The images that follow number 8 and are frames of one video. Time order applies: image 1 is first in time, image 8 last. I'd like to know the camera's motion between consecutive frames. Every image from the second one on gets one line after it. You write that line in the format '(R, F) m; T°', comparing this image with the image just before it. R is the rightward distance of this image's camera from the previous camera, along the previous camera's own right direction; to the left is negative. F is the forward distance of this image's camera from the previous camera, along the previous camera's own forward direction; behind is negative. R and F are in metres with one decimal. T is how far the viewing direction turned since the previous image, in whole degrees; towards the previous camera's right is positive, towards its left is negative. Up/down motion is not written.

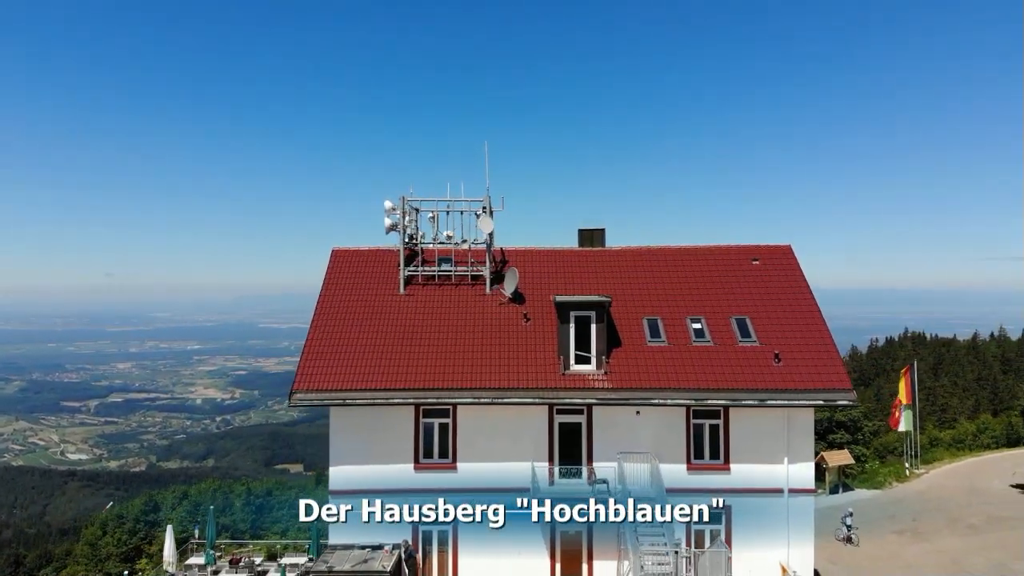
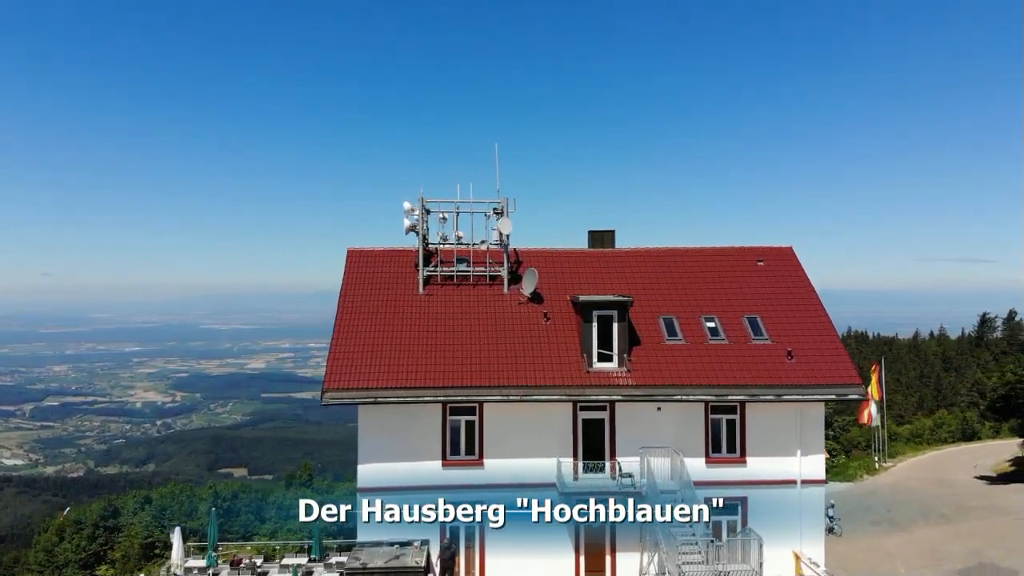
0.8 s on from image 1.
(-1.7, -0.3) m; +3°
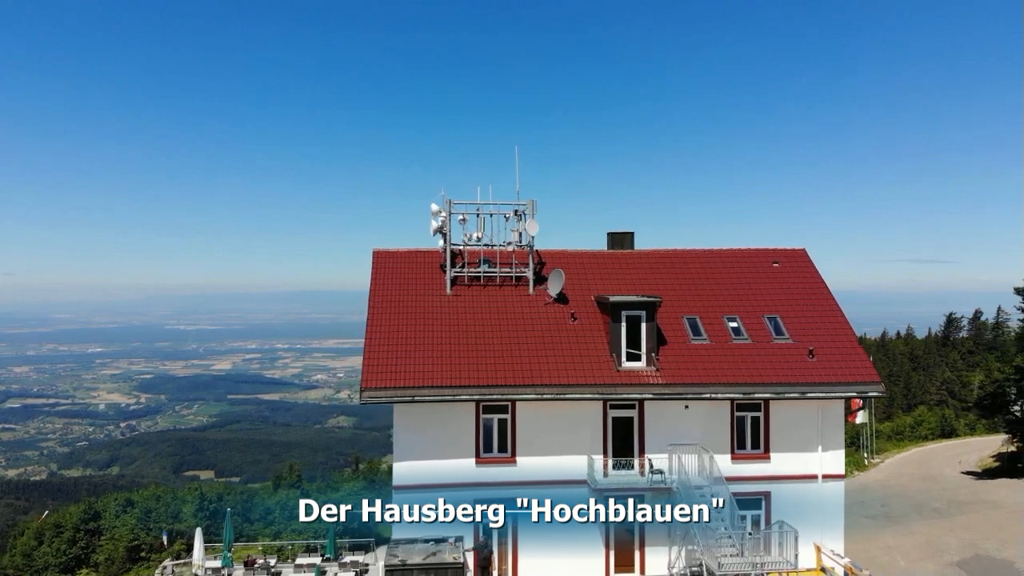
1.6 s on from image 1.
(-1.4, -0.3) m; +2°
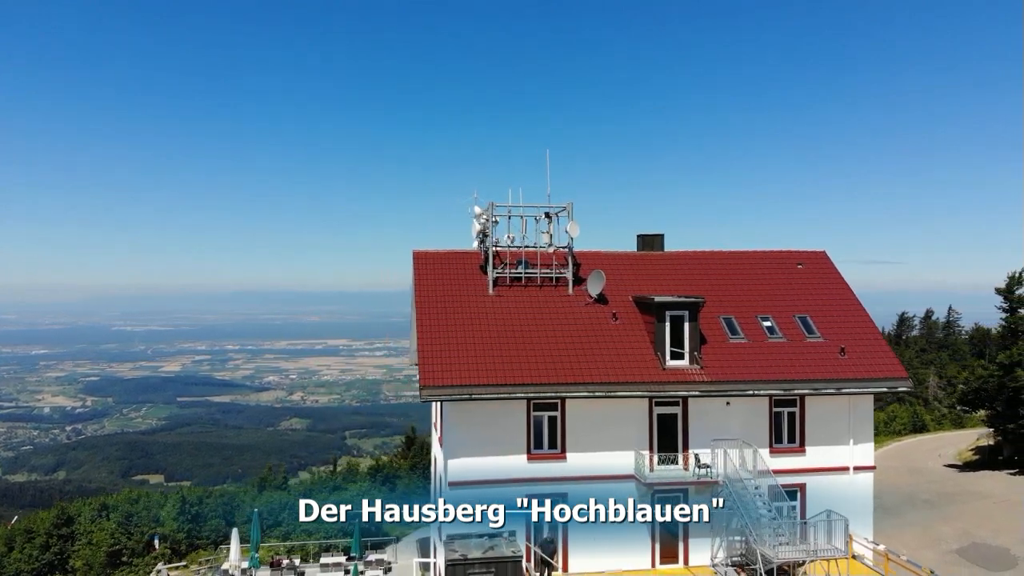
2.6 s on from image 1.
(-2.2, -0.4) m; +3°
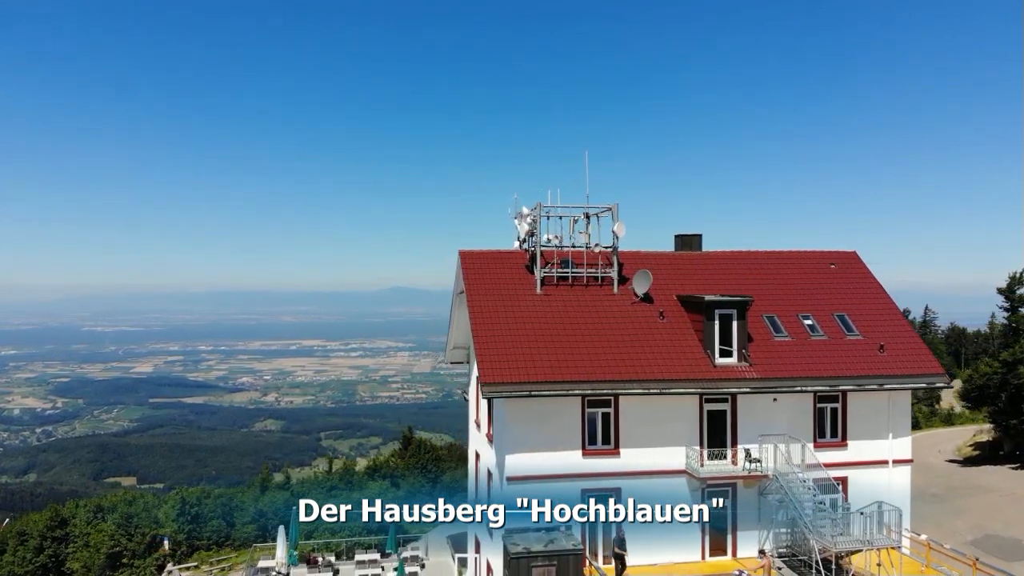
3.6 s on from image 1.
(-1.9, -0.3) m; +2°
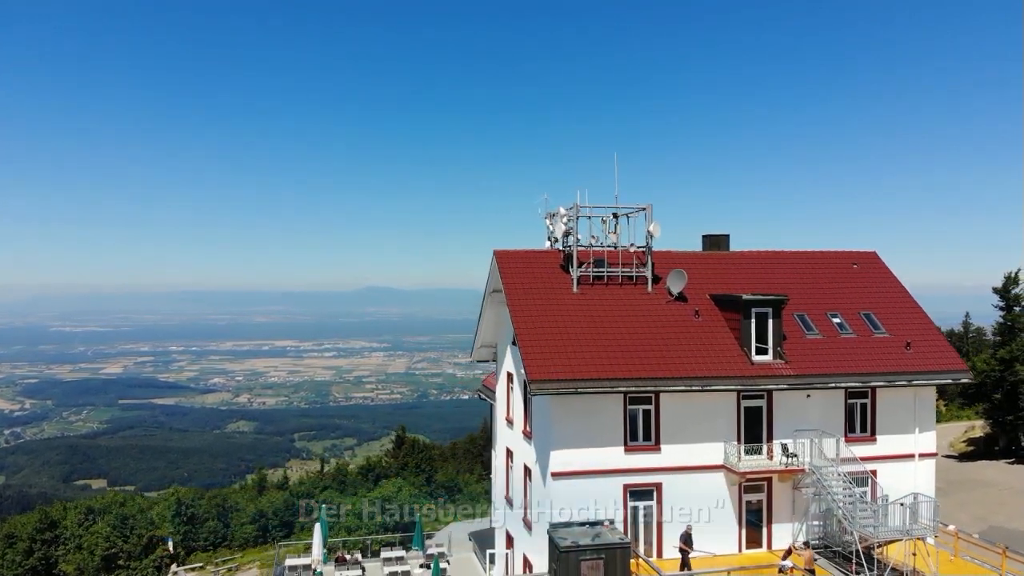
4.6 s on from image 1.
(-1.6, -0.3) m; +2°
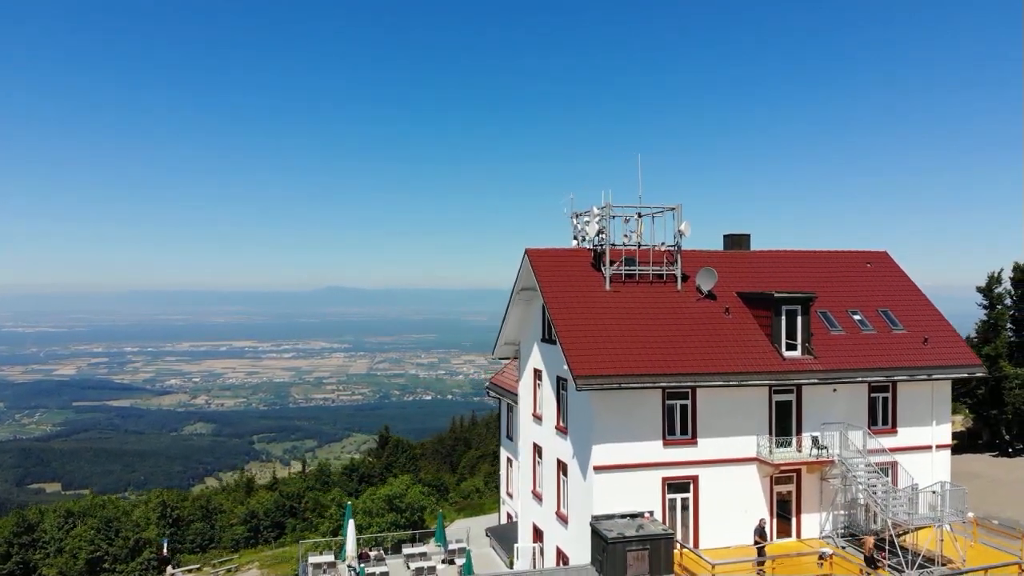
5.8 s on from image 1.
(-1.9, -0.3) m; +2°
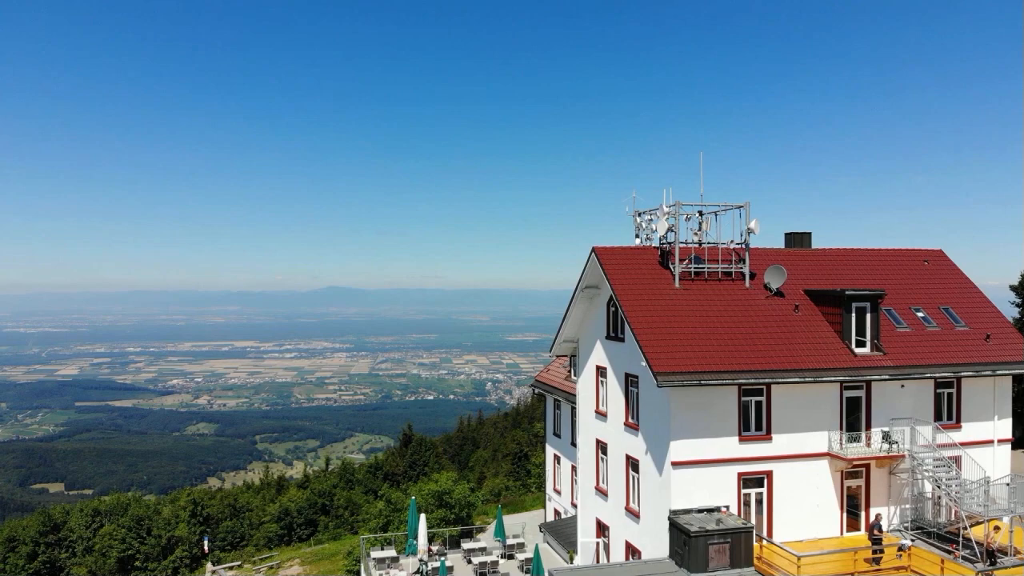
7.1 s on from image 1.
(-2.0, -0.4) m; 0°
